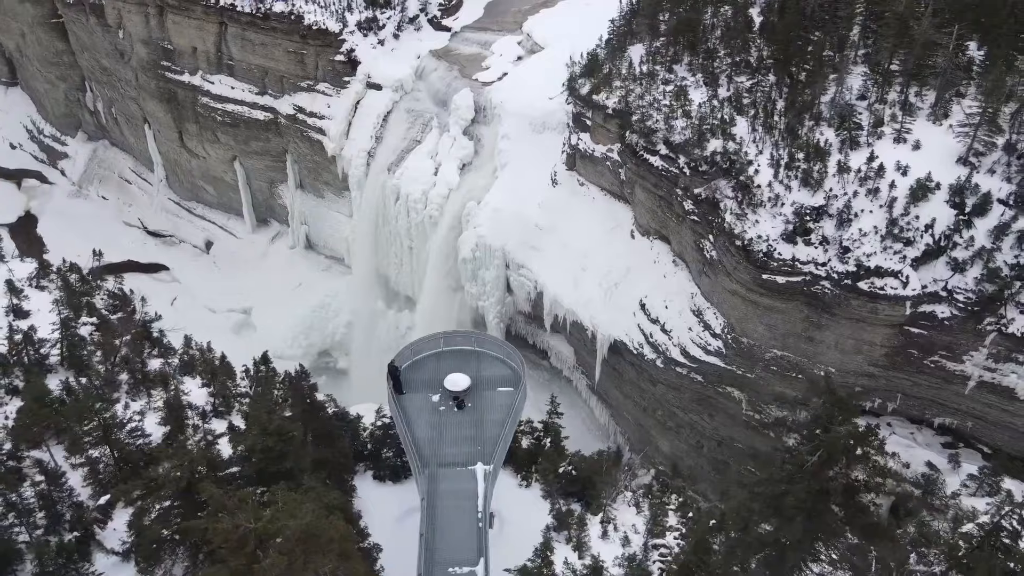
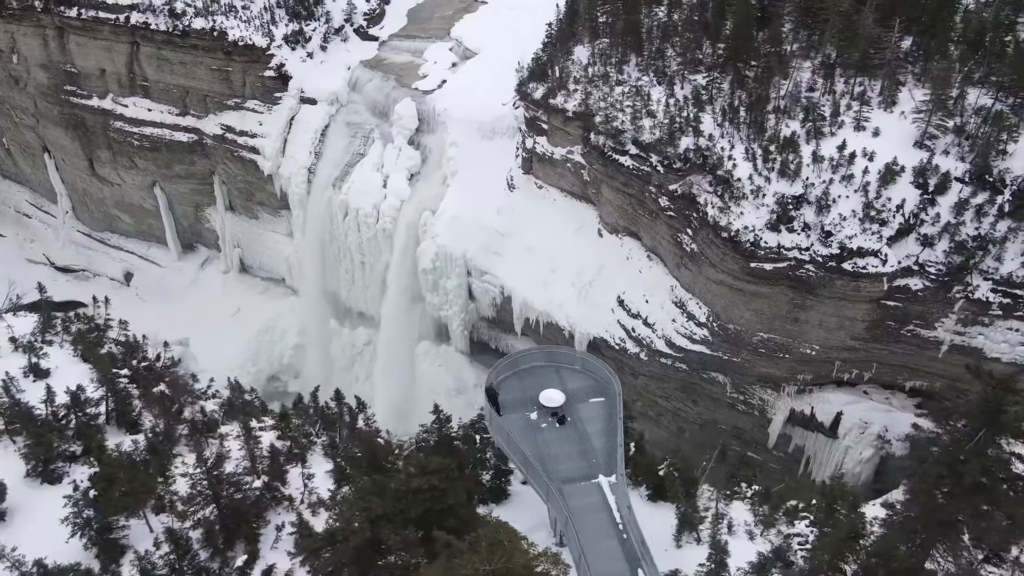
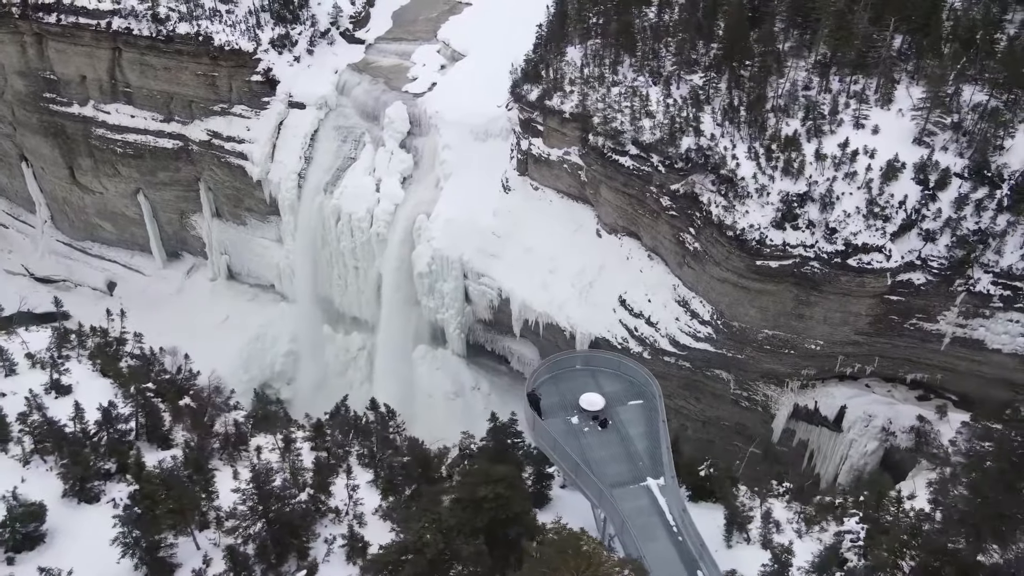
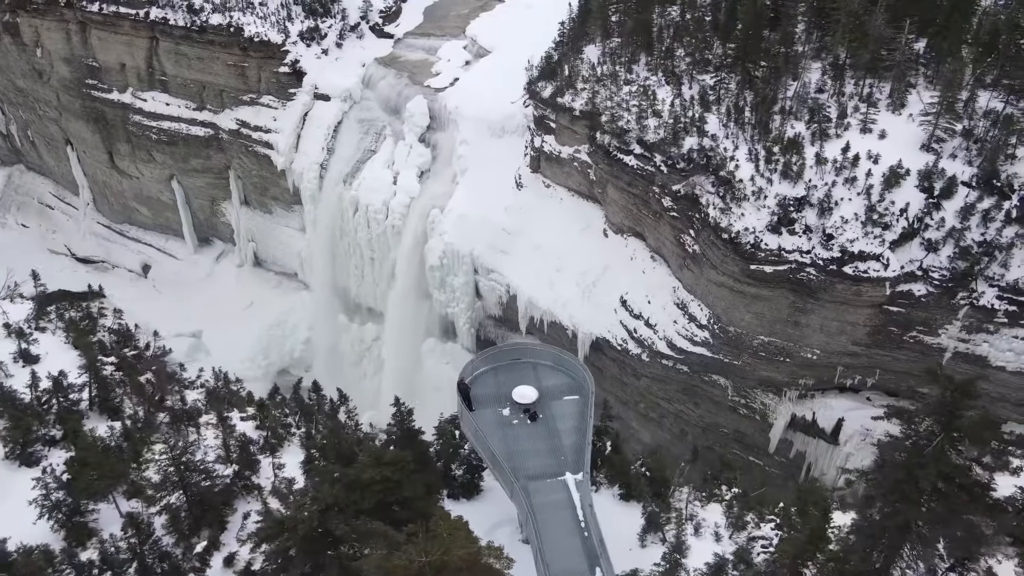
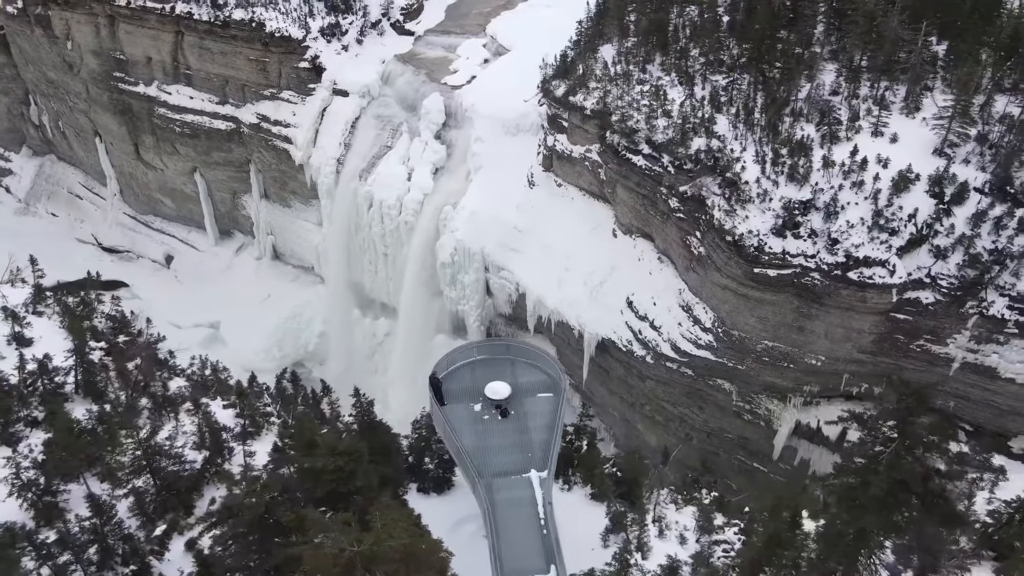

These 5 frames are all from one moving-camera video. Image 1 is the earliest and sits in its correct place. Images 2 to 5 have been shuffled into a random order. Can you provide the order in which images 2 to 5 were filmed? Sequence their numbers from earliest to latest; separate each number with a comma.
5, 4, 2, 3
